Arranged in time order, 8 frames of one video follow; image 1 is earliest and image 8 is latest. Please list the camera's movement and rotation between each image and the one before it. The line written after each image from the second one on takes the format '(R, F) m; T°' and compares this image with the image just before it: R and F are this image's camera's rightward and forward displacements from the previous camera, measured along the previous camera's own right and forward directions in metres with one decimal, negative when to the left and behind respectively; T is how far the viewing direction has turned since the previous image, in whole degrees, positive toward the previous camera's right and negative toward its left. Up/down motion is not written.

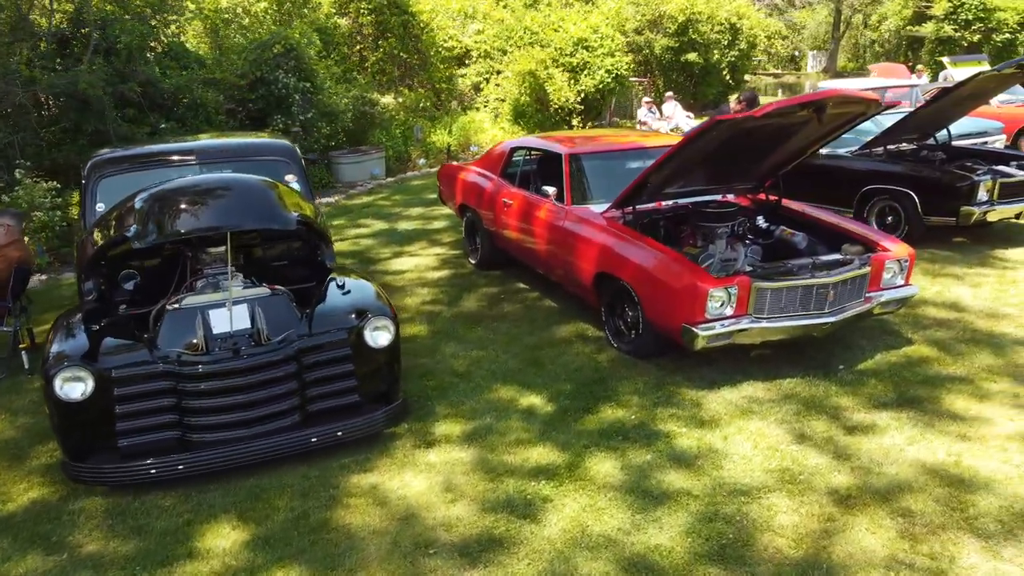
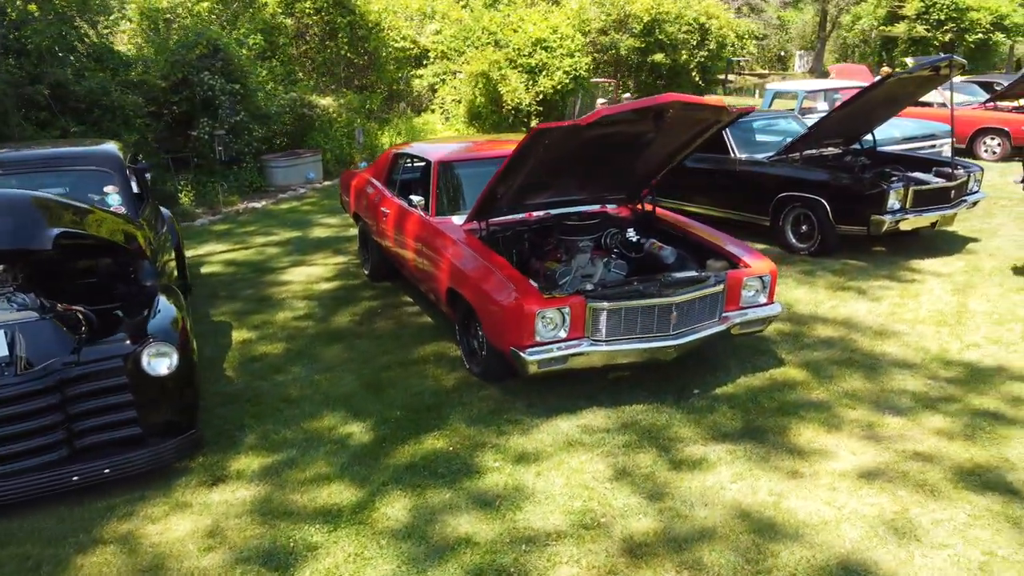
(+1.1, +0.3) m; 0°
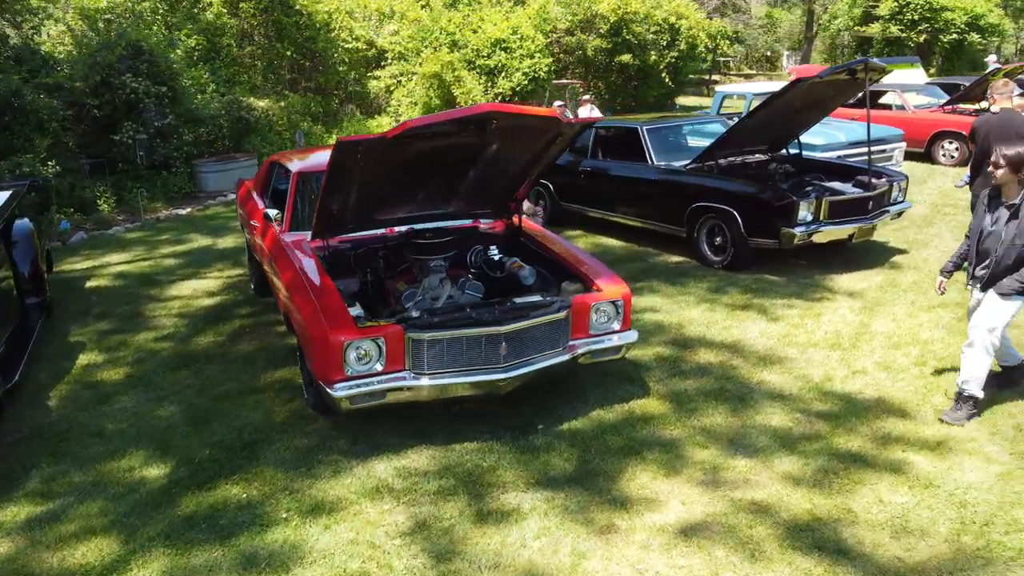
(+1.0, +0.4) m; 0°
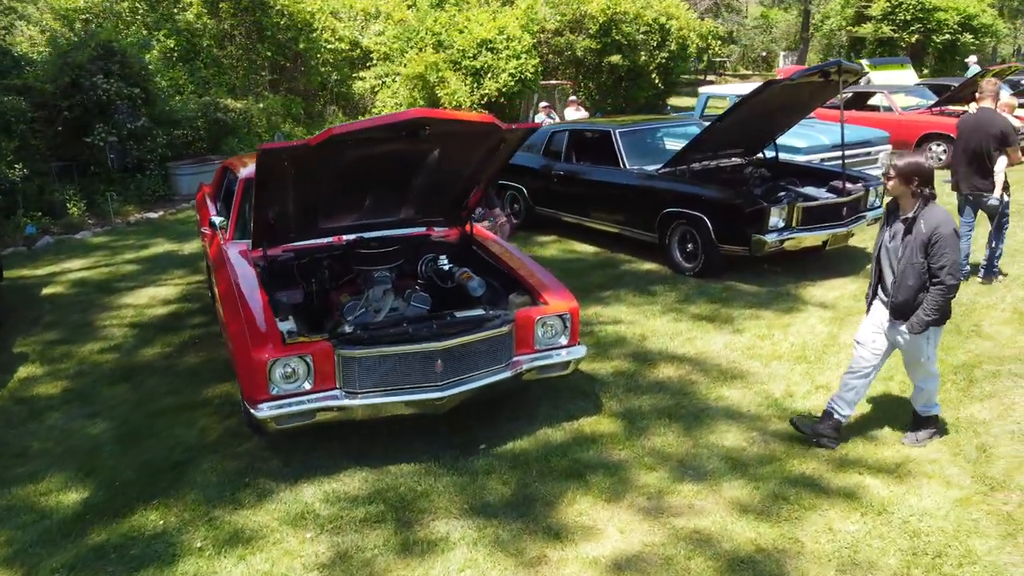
(+0.3, +0.2) m; 0°
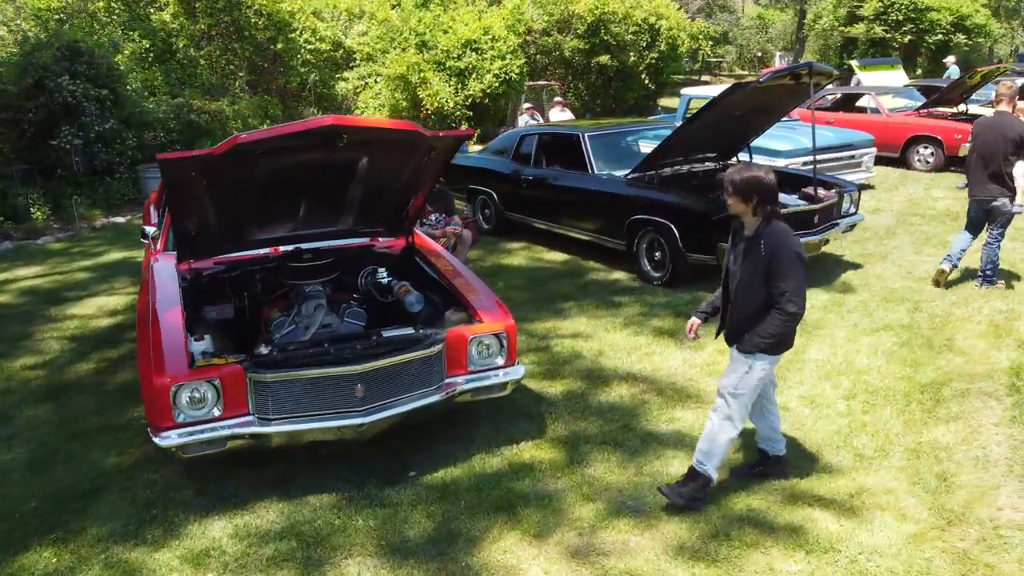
(+0.4, +0.2) m; 0°
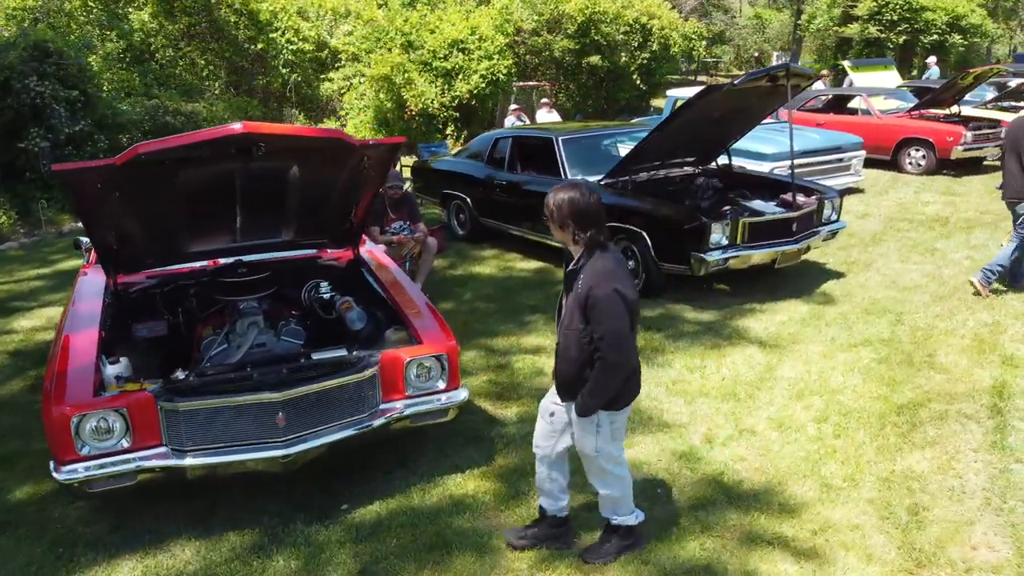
(+0.3, +0.3) m; 0°
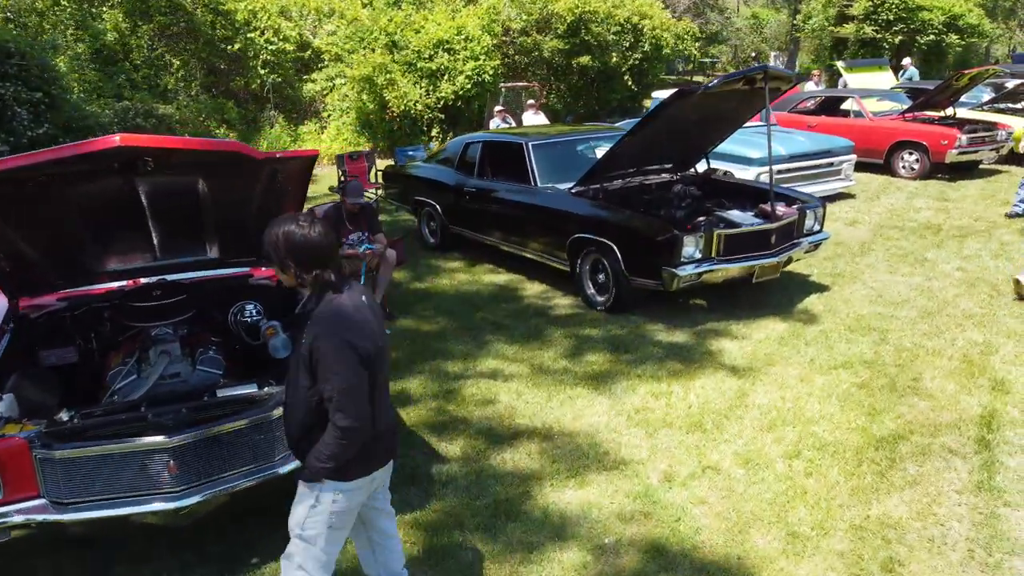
(+0.3, +0.4) m; 0°
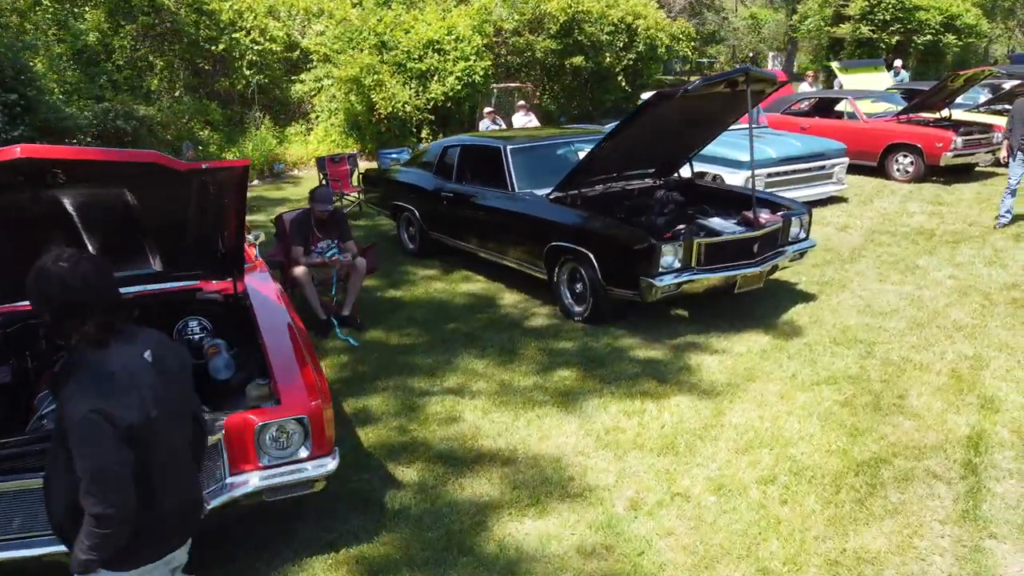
(+0.2, +0.2) m; 0°
